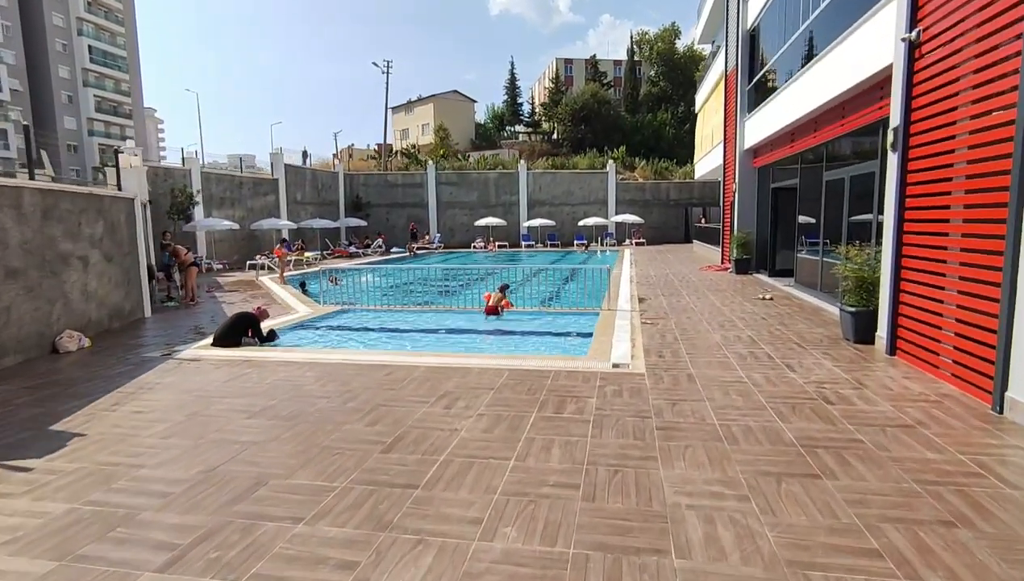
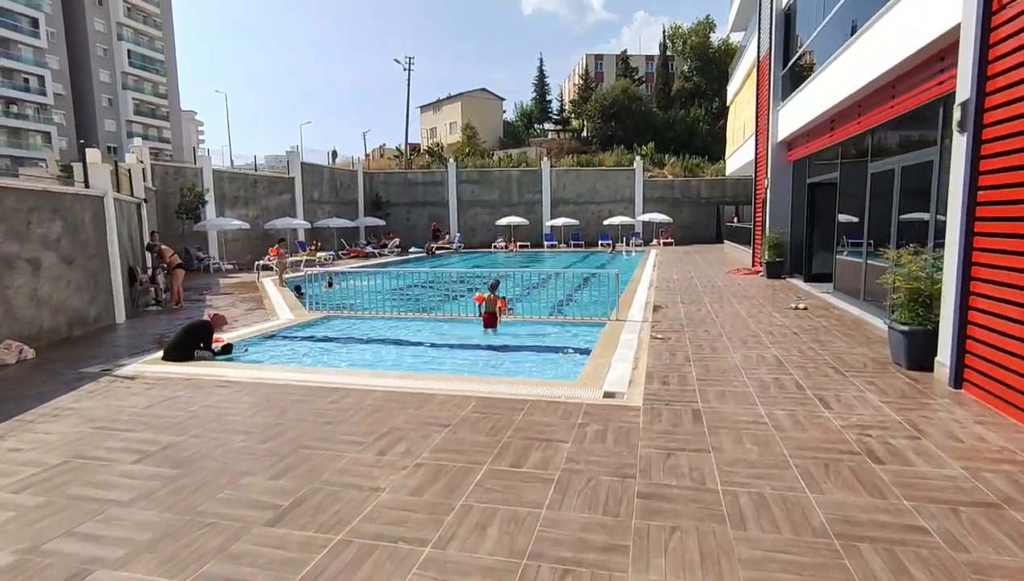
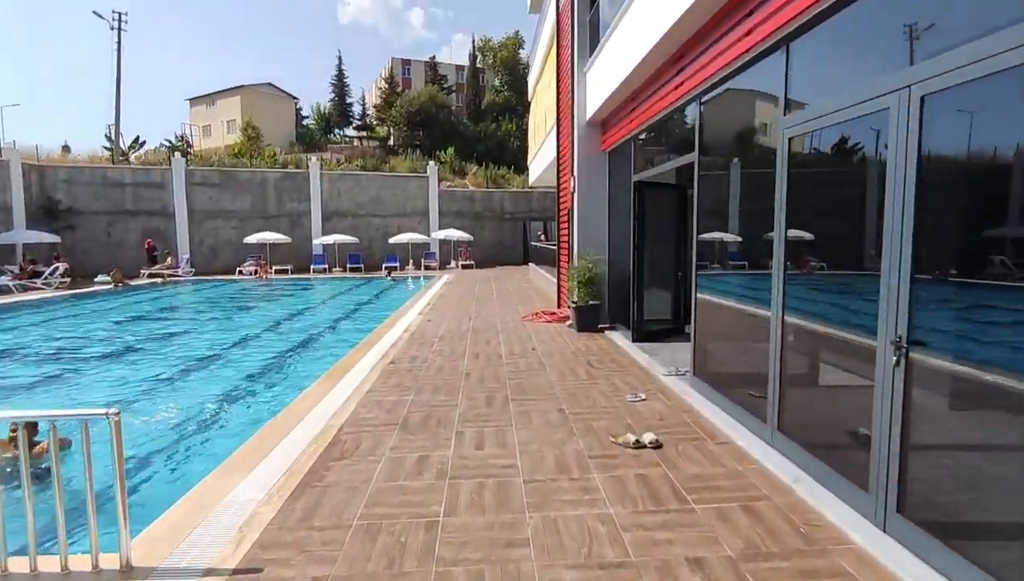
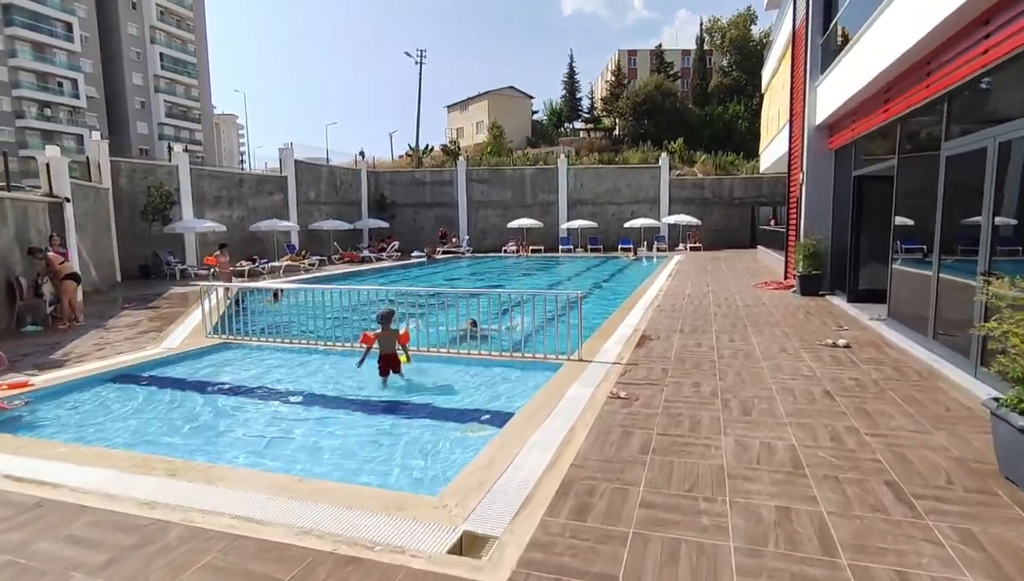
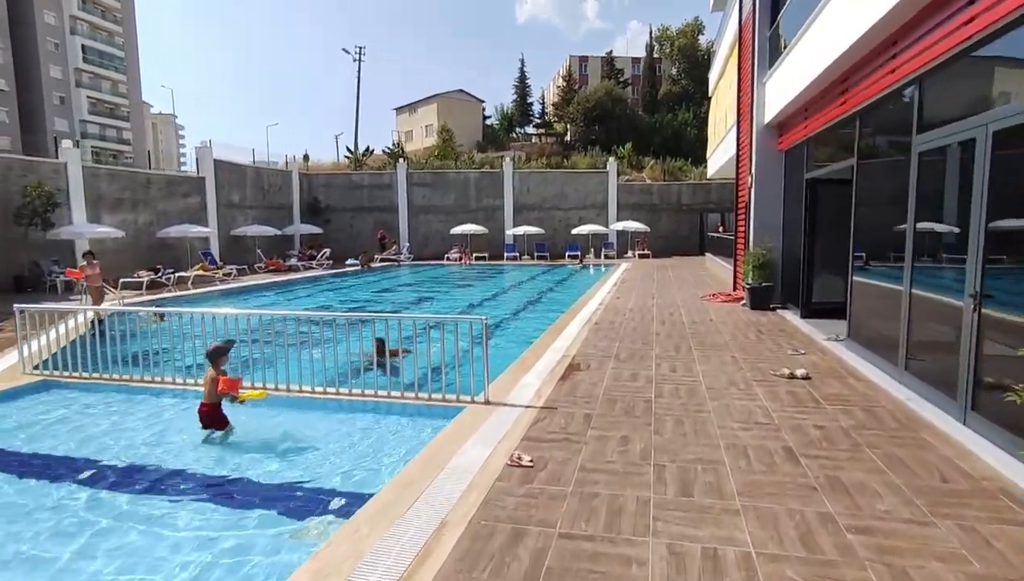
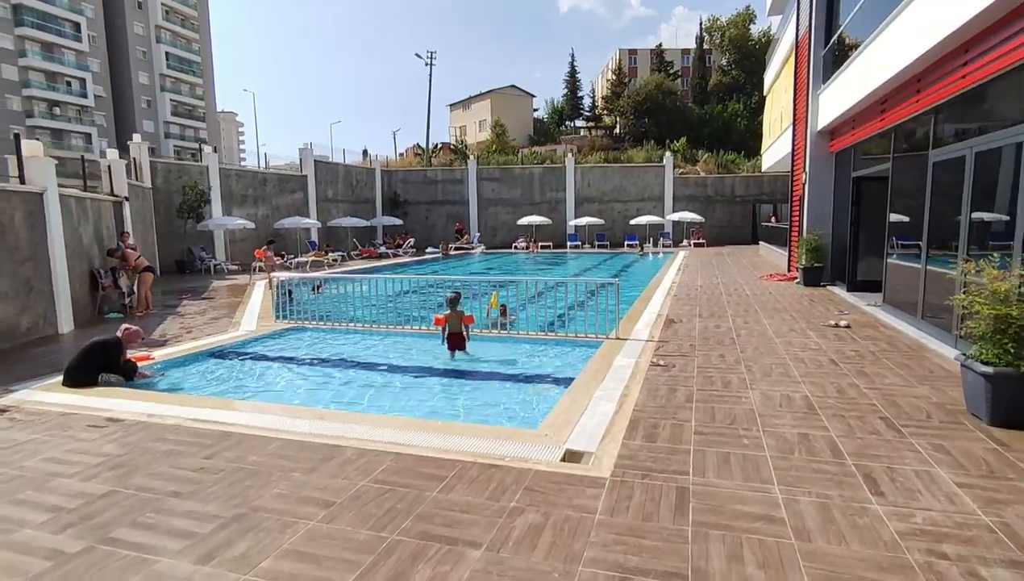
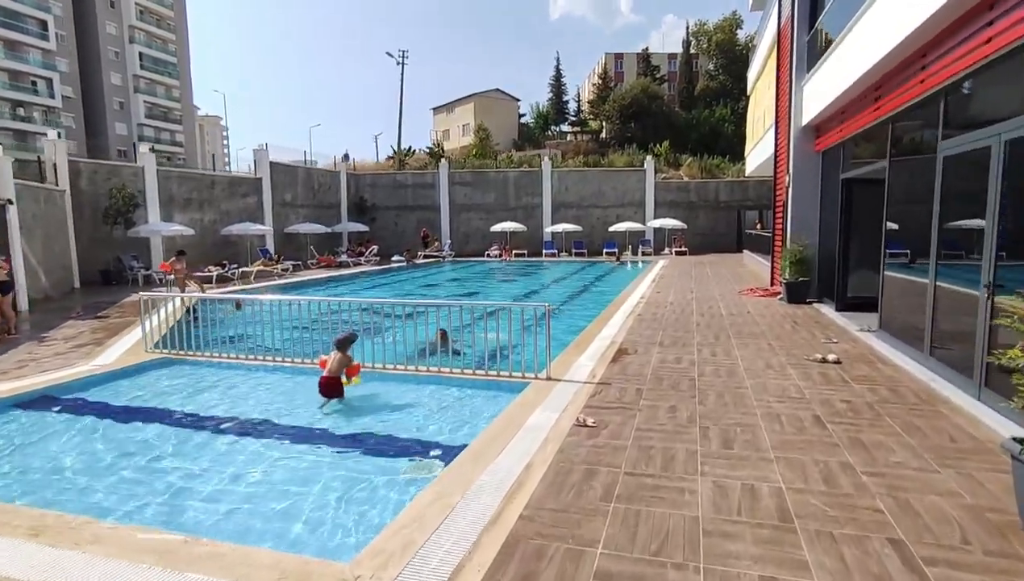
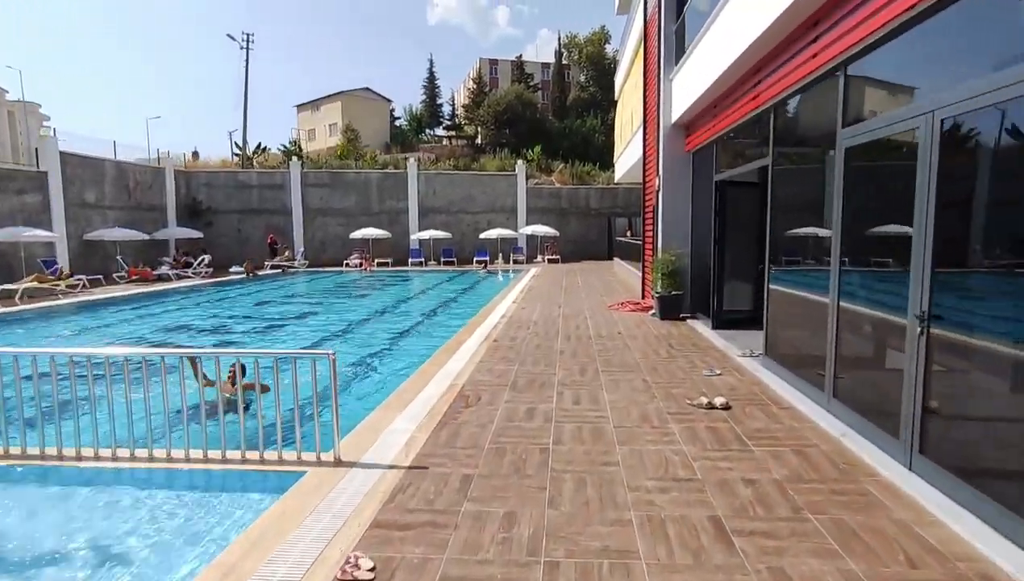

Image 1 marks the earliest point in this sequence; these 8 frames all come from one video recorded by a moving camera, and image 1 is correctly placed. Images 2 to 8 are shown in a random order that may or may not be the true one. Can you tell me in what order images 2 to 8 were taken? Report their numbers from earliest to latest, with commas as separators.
2, 6, 4, 7, 5, 8, 3
